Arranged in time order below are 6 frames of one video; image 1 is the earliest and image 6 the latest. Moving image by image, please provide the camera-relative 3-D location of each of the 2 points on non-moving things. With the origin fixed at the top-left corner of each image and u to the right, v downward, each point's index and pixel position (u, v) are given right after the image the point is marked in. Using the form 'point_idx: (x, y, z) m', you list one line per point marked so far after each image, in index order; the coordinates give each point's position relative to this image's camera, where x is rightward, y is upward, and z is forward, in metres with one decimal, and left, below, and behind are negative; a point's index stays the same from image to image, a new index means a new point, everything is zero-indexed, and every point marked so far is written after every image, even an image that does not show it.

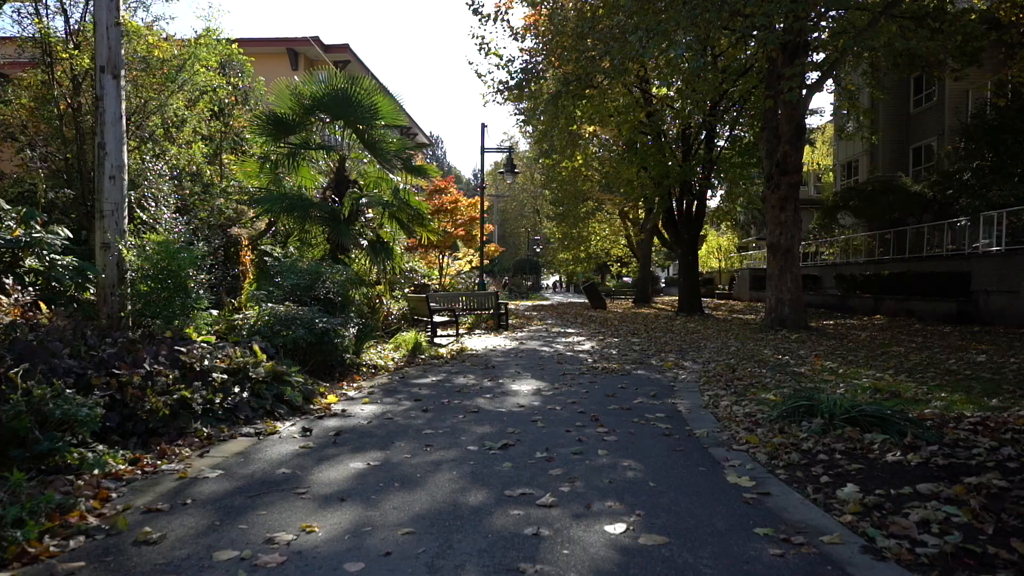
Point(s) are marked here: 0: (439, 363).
0: (-1.1, -1.1, +11.0) m
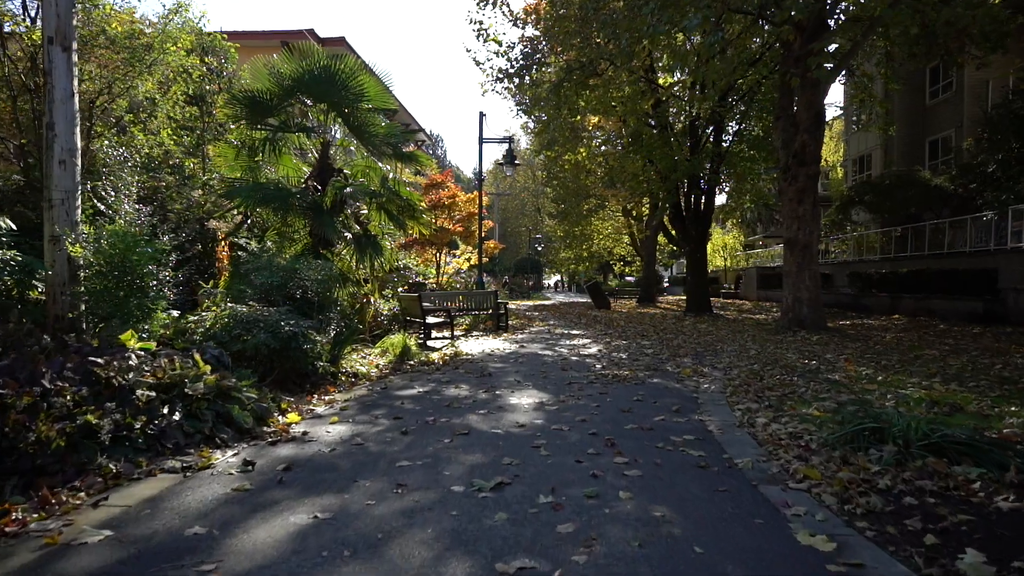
0: (-1.1, -1.1, +9.8) m
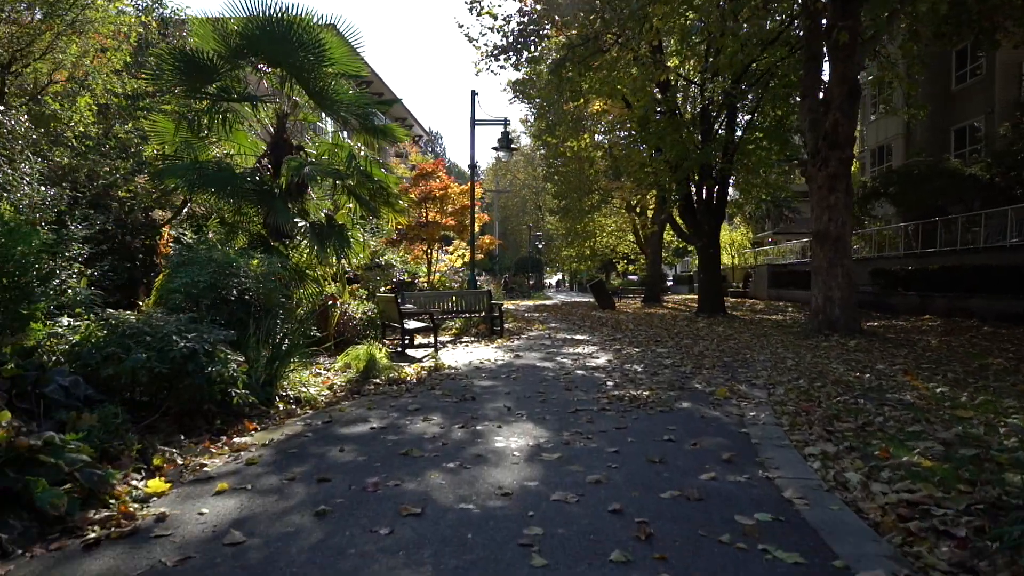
0: (-1.2, -1.1, +7.7) m
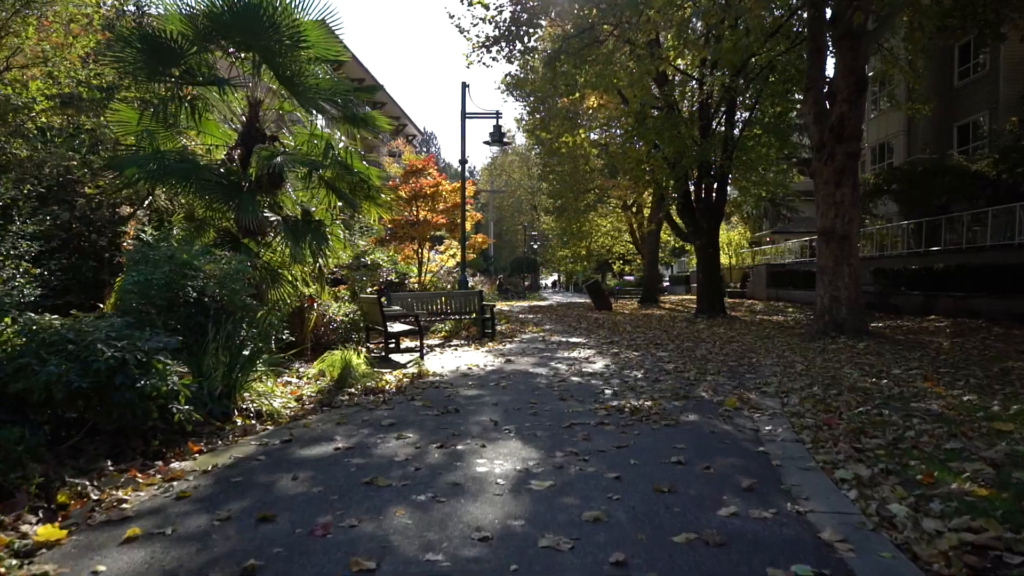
0: (-1.3, -1.1, +7.0) m
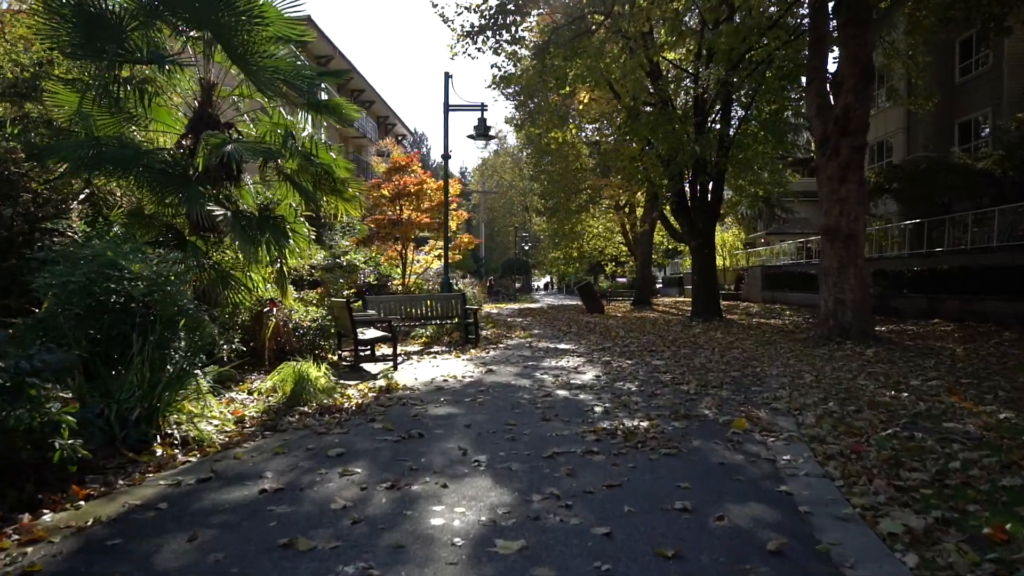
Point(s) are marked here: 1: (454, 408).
0: (-1.5, -1.1, +6.0) m
1: (-0.5, -1.1, +7.0) m
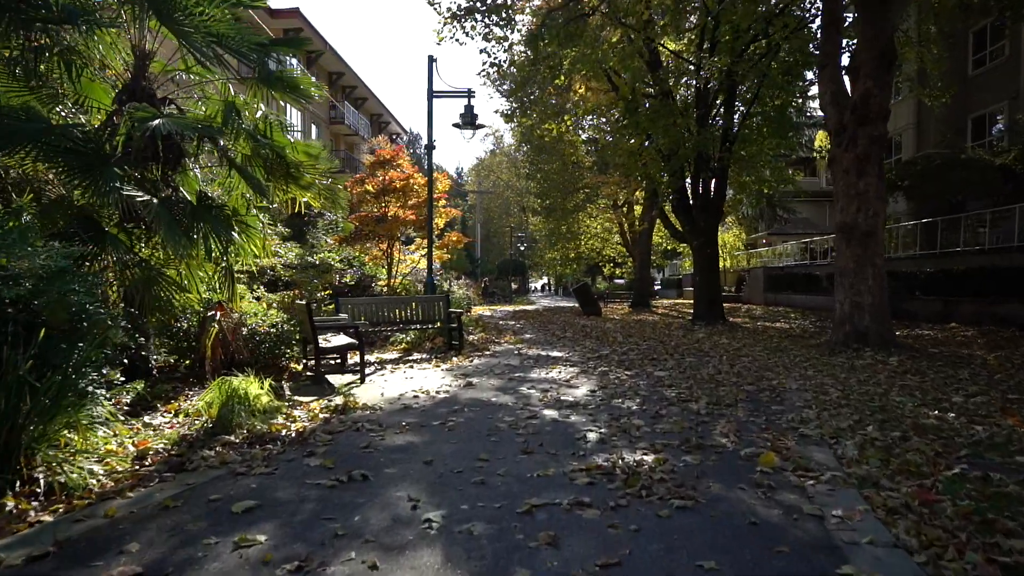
0: (-1.7, -1.1, +4.8) m
1: (-0.7, -1.1, +5.7) m
